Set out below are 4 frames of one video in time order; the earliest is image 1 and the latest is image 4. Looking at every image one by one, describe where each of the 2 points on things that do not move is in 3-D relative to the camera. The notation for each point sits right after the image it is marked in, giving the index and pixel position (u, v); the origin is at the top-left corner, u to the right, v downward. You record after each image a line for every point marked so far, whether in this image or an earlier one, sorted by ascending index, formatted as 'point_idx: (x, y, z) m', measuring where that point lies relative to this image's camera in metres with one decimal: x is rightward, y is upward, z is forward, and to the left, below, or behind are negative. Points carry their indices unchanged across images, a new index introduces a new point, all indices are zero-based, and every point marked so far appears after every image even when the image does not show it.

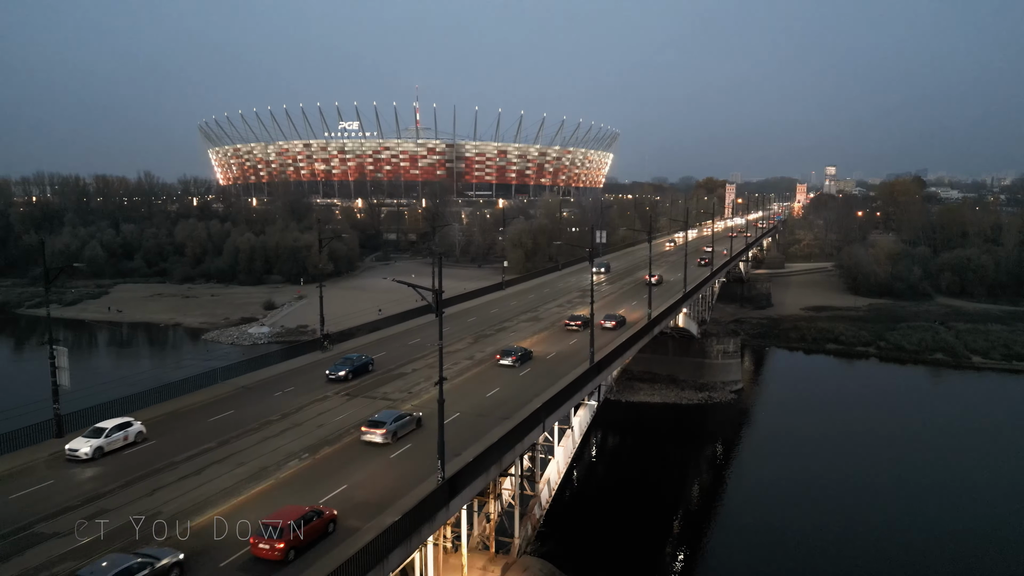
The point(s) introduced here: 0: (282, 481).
0: (-4.9, -4.1, +13.4) m
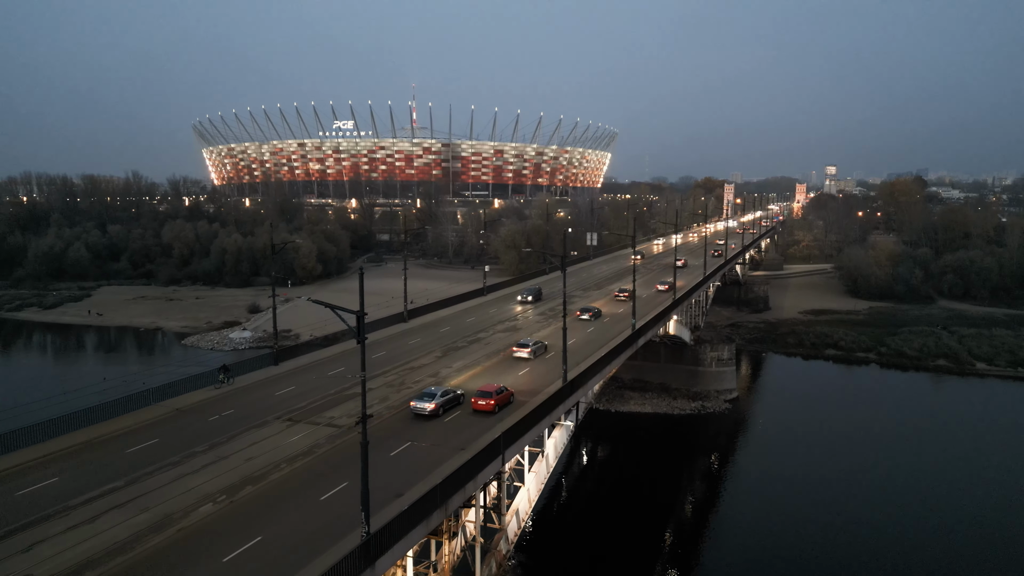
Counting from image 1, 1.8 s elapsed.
0: (-5.9, -4.5, +11.6) m
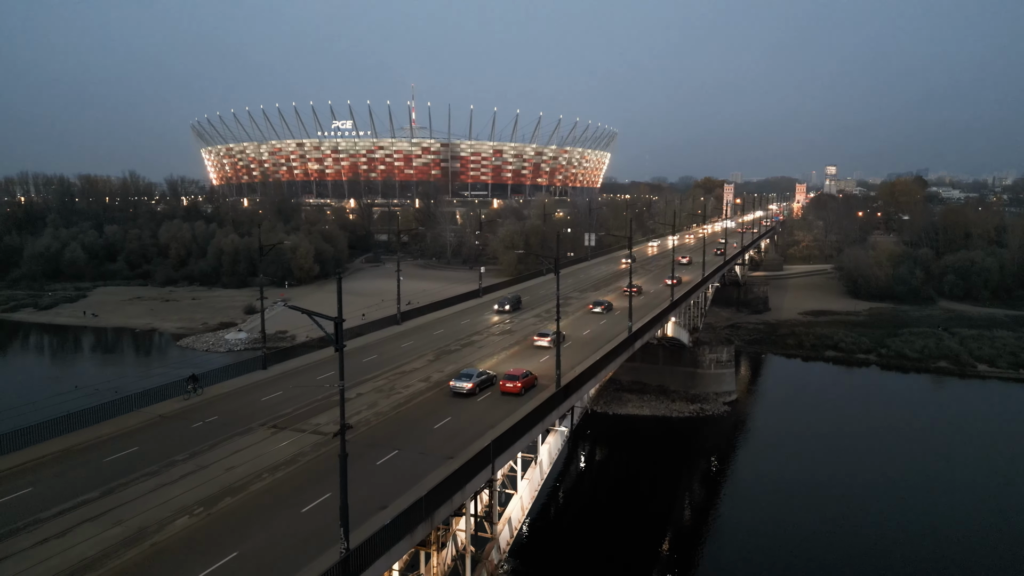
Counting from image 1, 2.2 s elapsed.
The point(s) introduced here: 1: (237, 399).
0: (-6.2, -4.5, +11.1) m
1: (-8.2, -3.3, +19.0) m
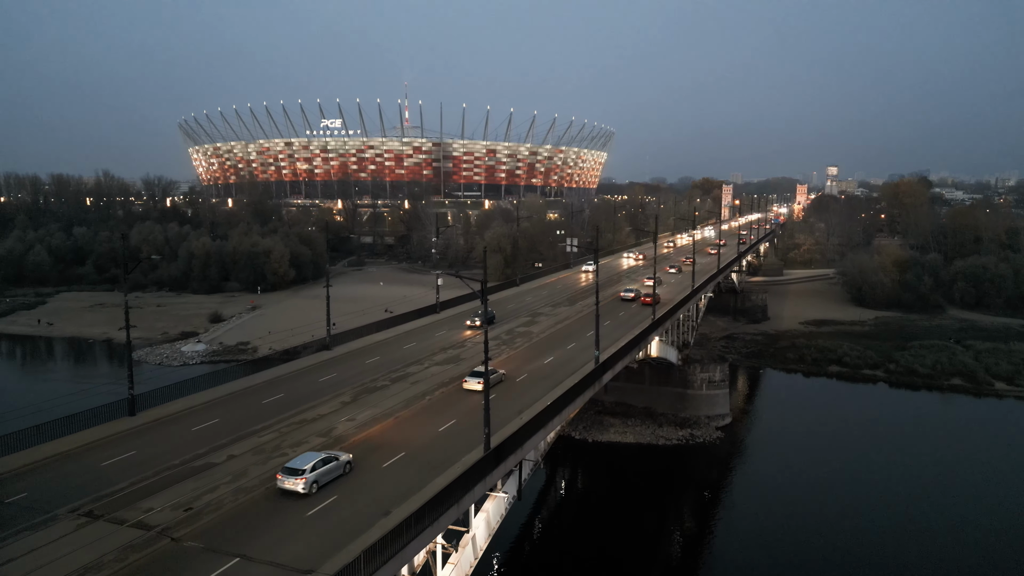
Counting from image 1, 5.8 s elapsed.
0: (-8.1, -5.3, +6.8) m
1: (-10.1, -4.0, +14.7) m
